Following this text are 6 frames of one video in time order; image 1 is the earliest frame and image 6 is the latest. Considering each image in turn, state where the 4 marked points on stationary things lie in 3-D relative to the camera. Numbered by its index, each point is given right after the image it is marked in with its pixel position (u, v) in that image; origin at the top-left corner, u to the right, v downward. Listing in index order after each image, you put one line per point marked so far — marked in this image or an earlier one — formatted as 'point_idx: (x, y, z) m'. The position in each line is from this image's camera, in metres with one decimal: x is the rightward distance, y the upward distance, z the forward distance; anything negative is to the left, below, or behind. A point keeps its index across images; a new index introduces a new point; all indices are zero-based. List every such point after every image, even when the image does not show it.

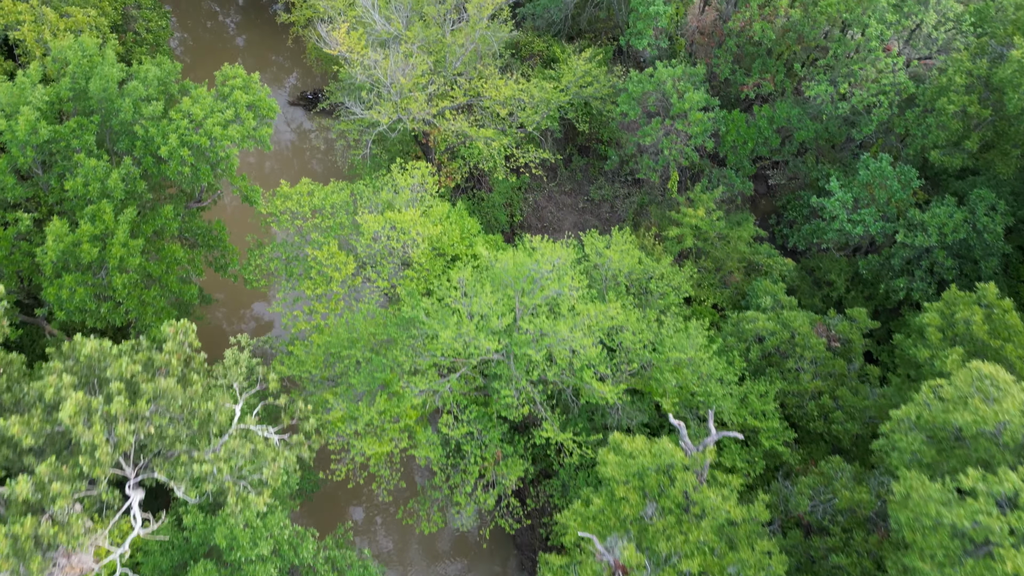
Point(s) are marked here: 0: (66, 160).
0: (-11.0, +3.2, +18.4) m
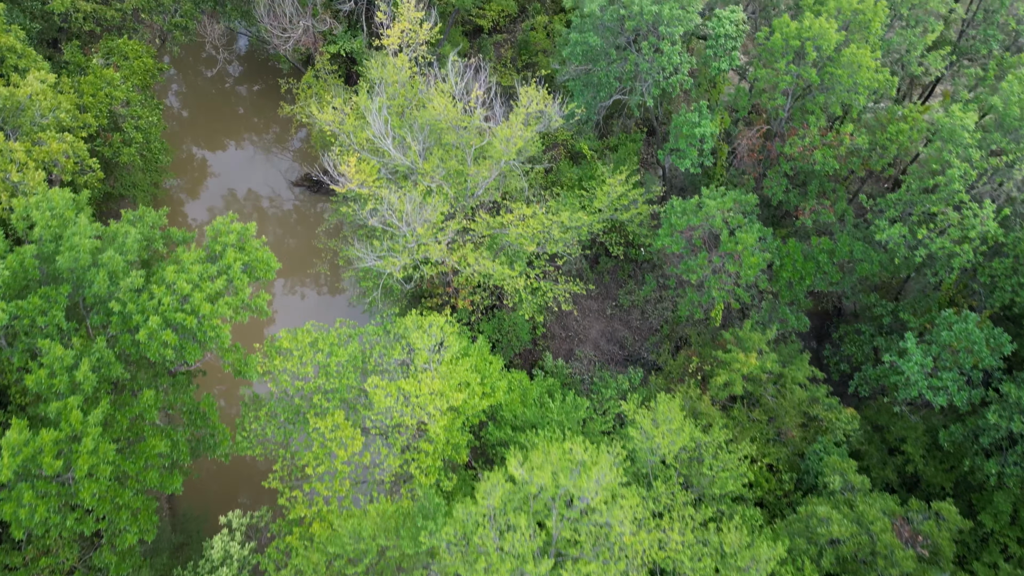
0: (-10.2, -1.1, +15.9) m
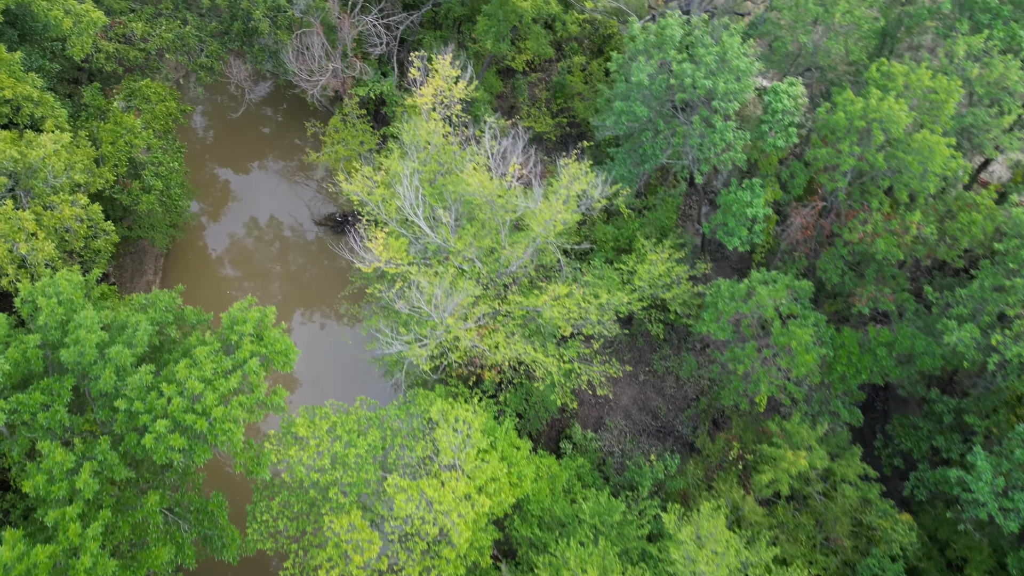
0: (-9.5, -2.9, +14.8) m
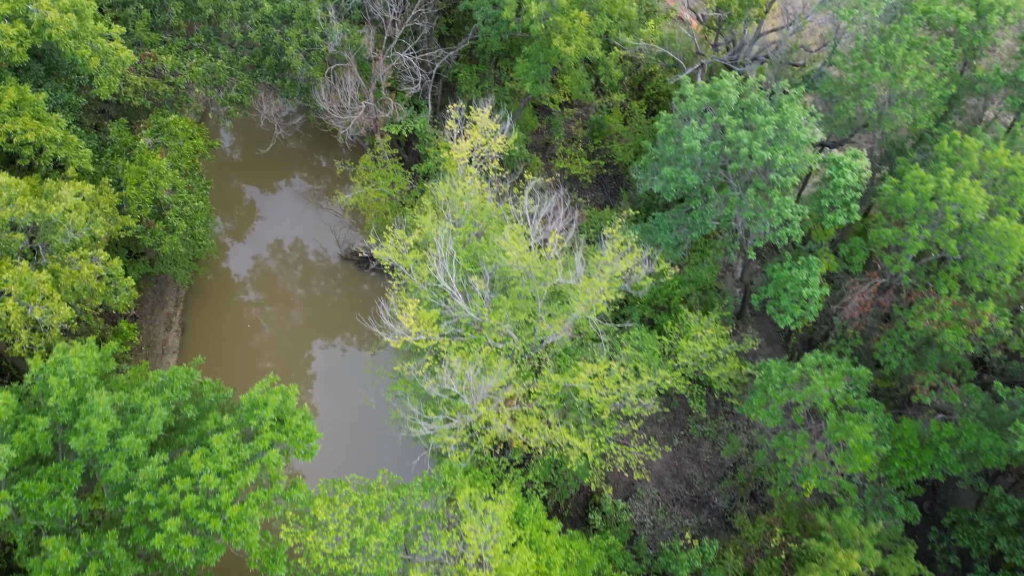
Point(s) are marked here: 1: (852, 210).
0: (-8.9, -4.4, +13.9) m
1: (+8.2, +1.9, +18.0) m
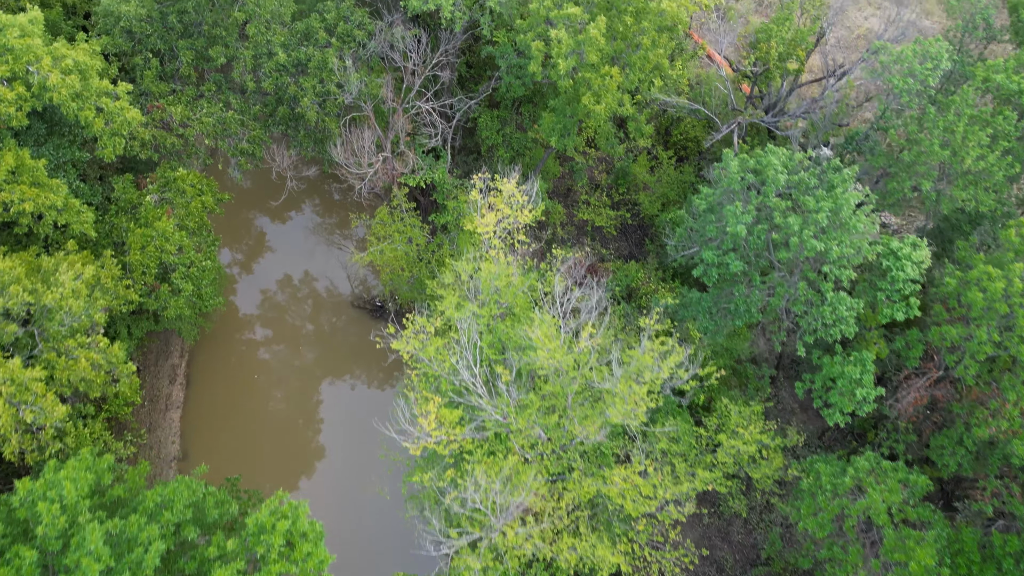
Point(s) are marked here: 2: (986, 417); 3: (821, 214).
0: (-8.3, -6.5, +12.6) m
1: (+8.9, -0.4, +16.6) m
2: (+10.5, -2.9, +16.6) m
3: (+6.9, +1.6, +16.6) m
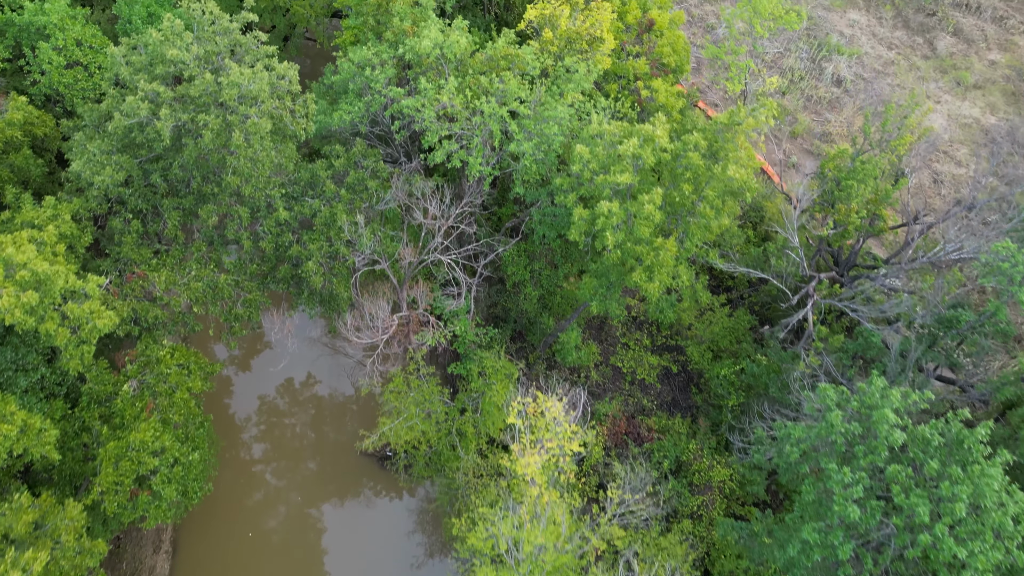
0: (-7.3, -11.8, +9.2) m
1: (+9.9, -5.8, +13.2) m
2: (+11.5, -8.3, +13.2) m
3: (+7.8, -3.7, +13.3) m
